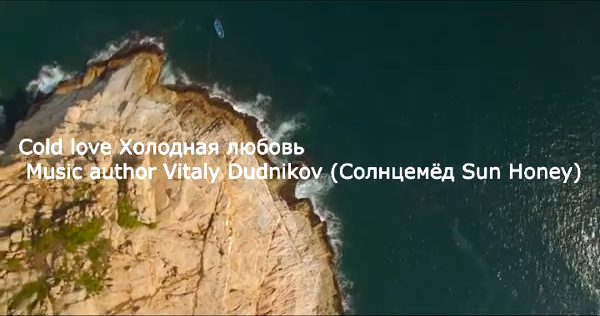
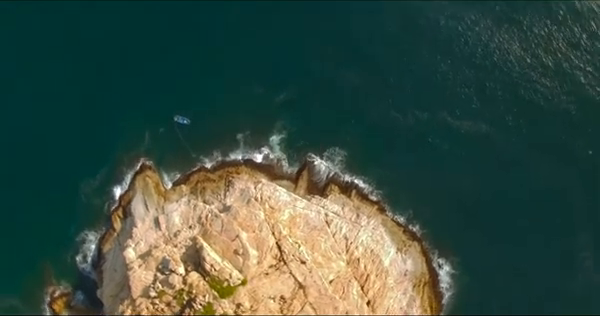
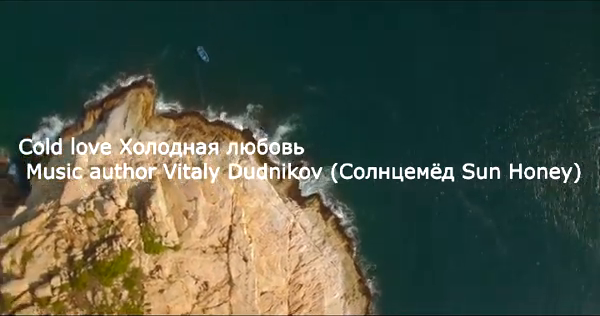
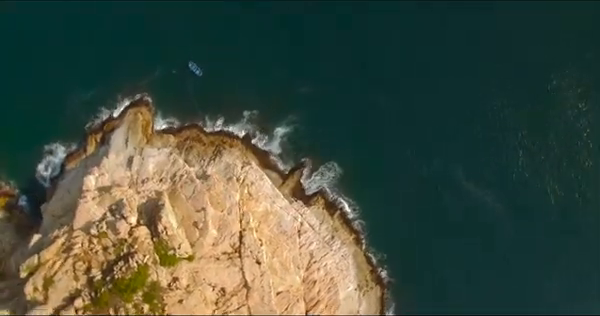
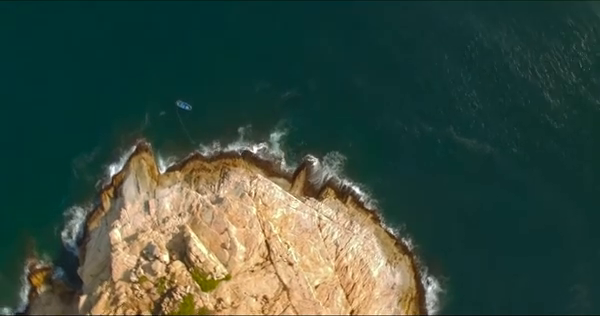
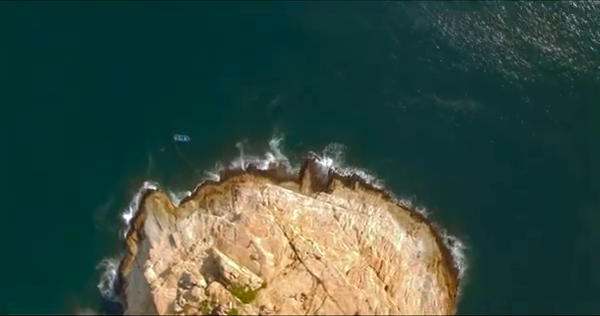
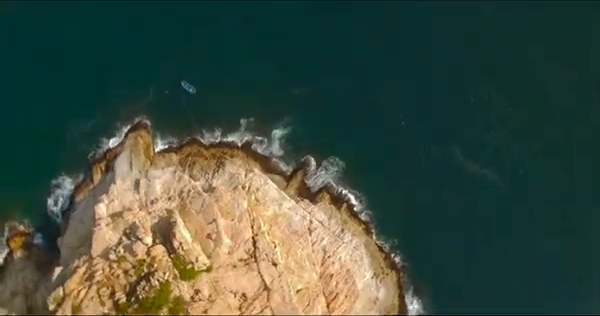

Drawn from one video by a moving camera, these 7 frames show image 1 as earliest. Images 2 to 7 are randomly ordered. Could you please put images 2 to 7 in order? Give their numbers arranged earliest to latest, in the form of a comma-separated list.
3, 4, 7, 5, 2, 6
